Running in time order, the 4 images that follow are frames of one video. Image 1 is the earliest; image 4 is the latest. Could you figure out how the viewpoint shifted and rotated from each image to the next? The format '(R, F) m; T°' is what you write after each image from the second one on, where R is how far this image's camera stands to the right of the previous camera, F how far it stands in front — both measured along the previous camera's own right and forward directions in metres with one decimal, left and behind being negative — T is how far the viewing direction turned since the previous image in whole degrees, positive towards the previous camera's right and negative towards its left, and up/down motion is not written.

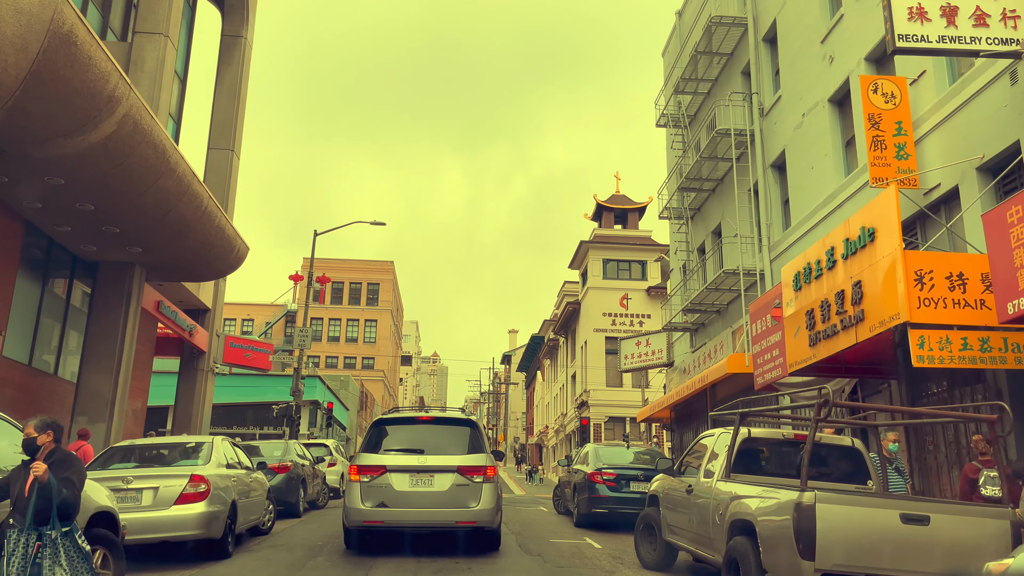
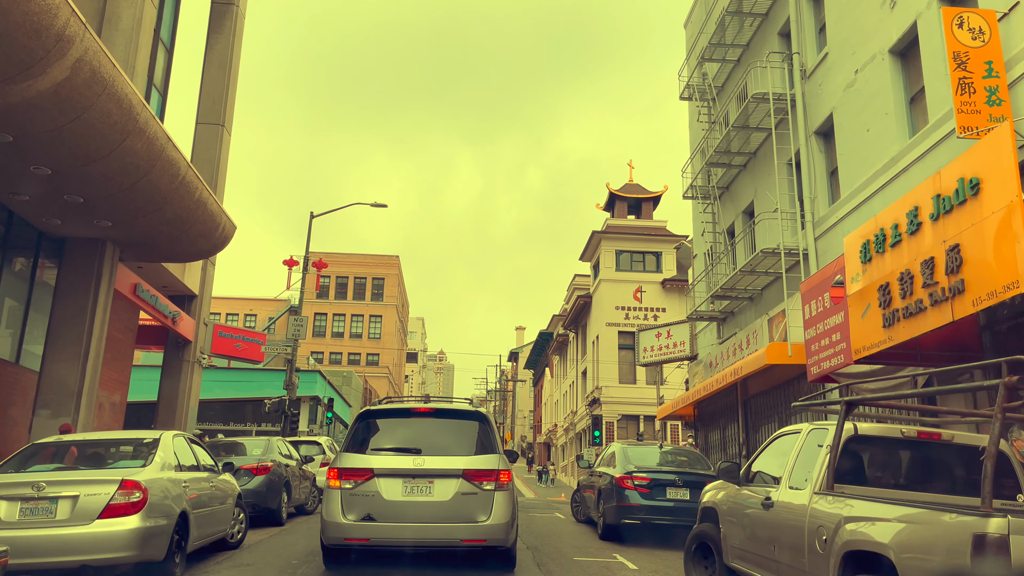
(-0.1, +1.9) m; 0°
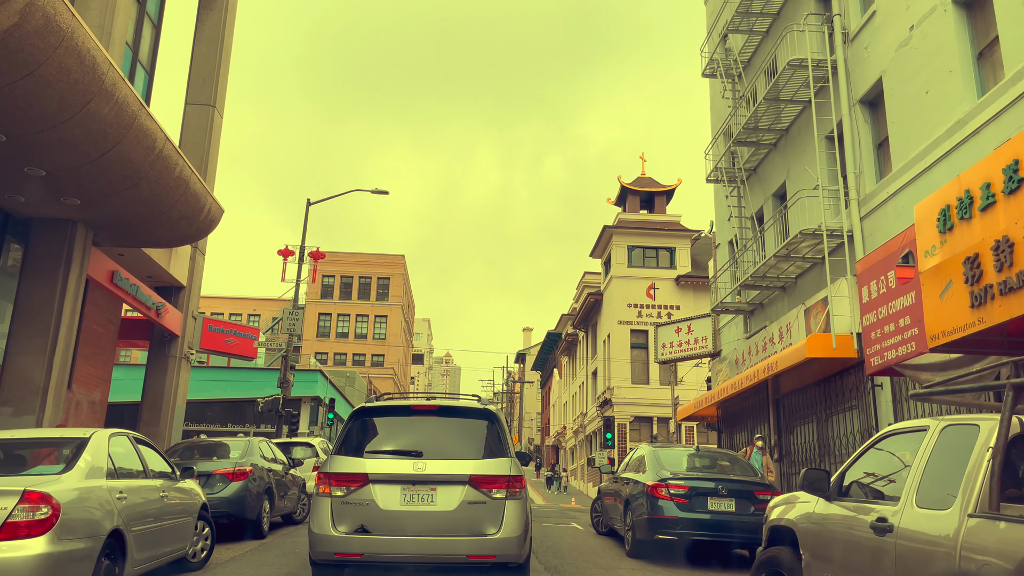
(-0.1, +1.6) m; 0°
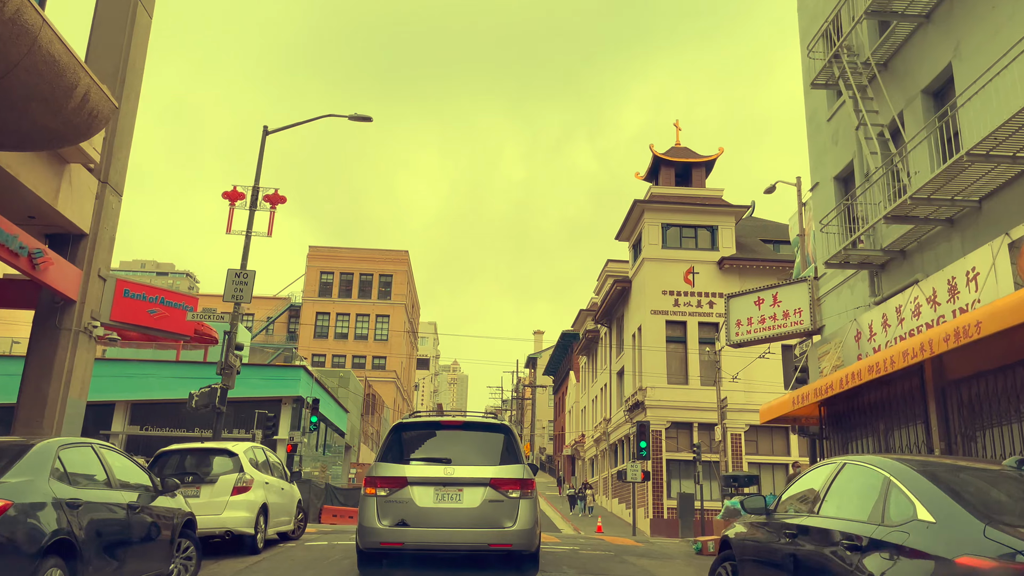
(-0.4, +6.0) m; -1°
